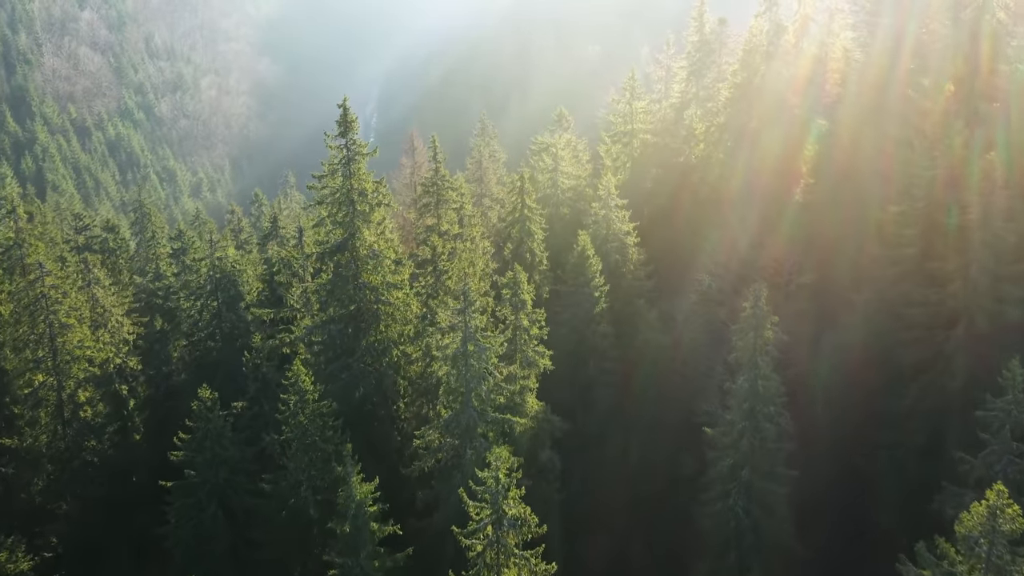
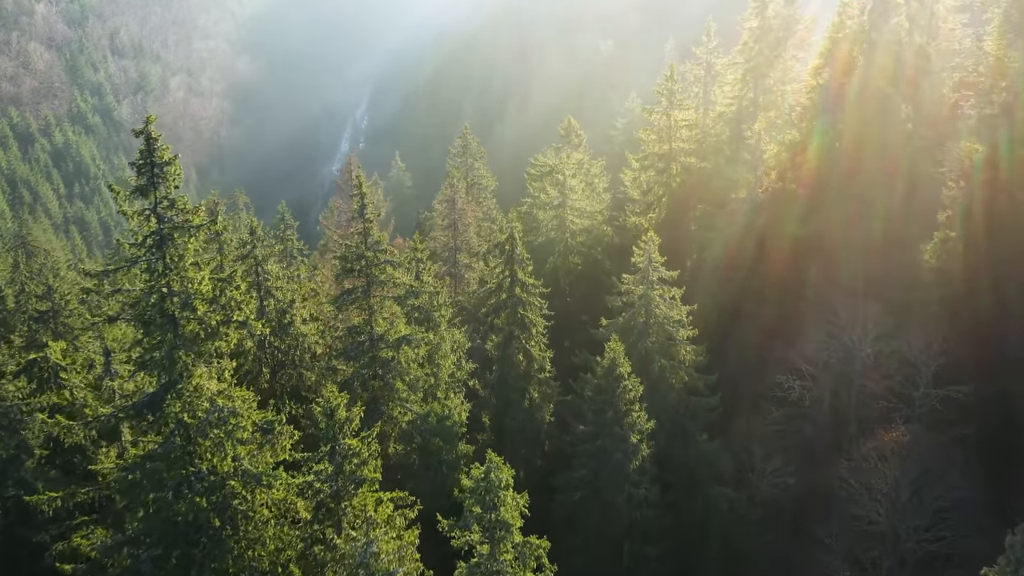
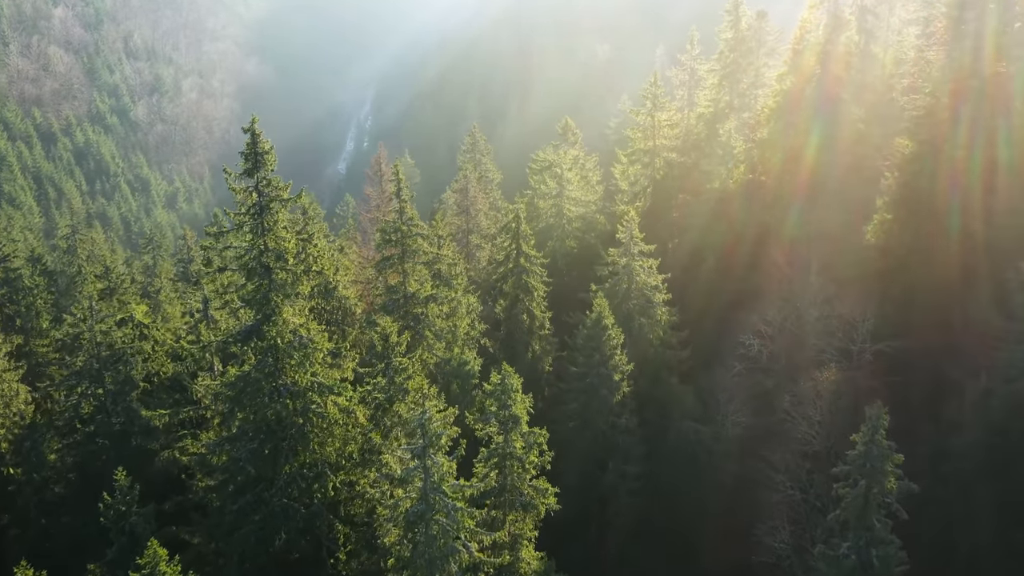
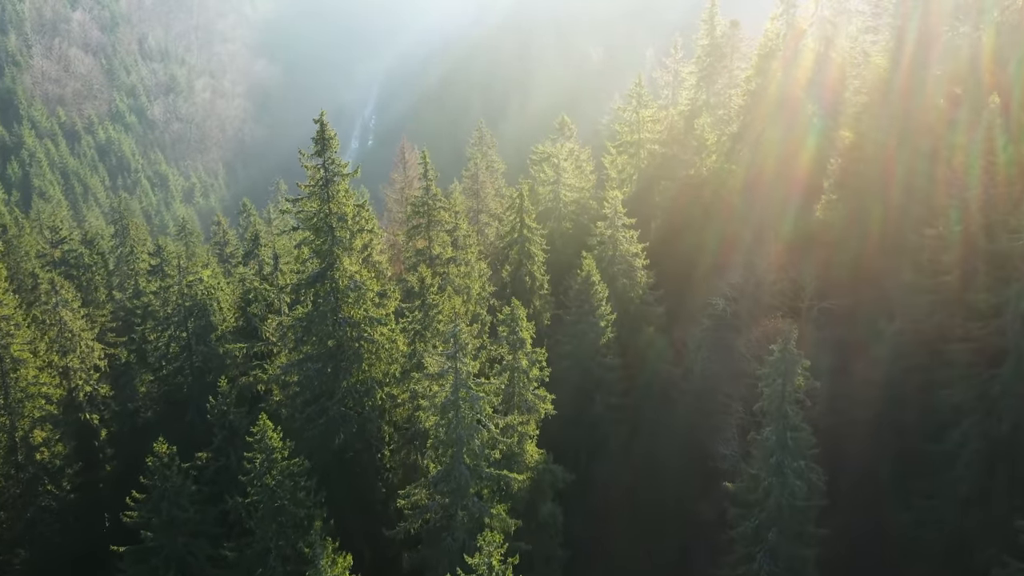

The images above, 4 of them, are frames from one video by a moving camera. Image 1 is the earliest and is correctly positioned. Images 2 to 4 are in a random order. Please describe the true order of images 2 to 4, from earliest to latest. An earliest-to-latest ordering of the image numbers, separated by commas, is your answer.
4, 3, 2
